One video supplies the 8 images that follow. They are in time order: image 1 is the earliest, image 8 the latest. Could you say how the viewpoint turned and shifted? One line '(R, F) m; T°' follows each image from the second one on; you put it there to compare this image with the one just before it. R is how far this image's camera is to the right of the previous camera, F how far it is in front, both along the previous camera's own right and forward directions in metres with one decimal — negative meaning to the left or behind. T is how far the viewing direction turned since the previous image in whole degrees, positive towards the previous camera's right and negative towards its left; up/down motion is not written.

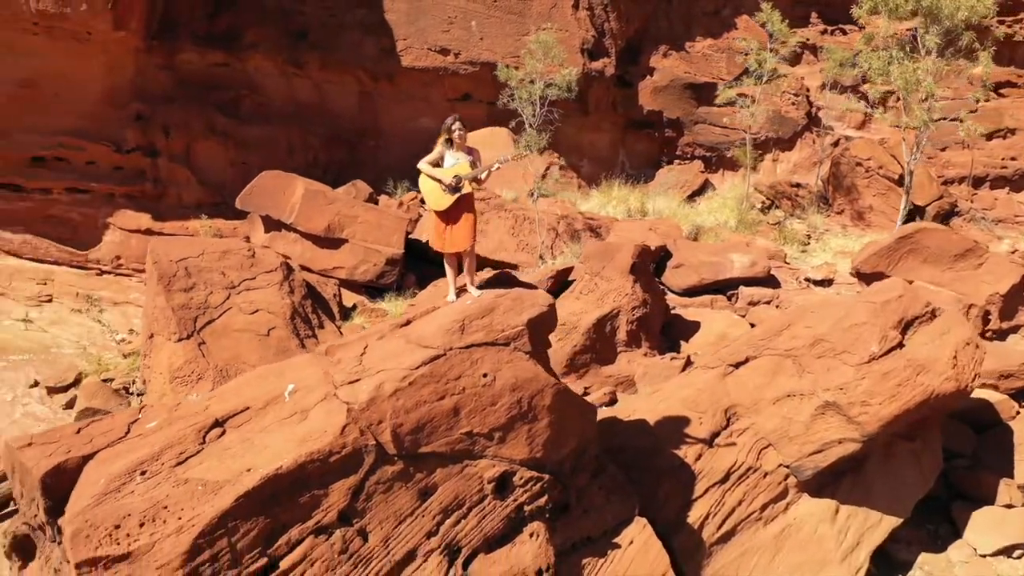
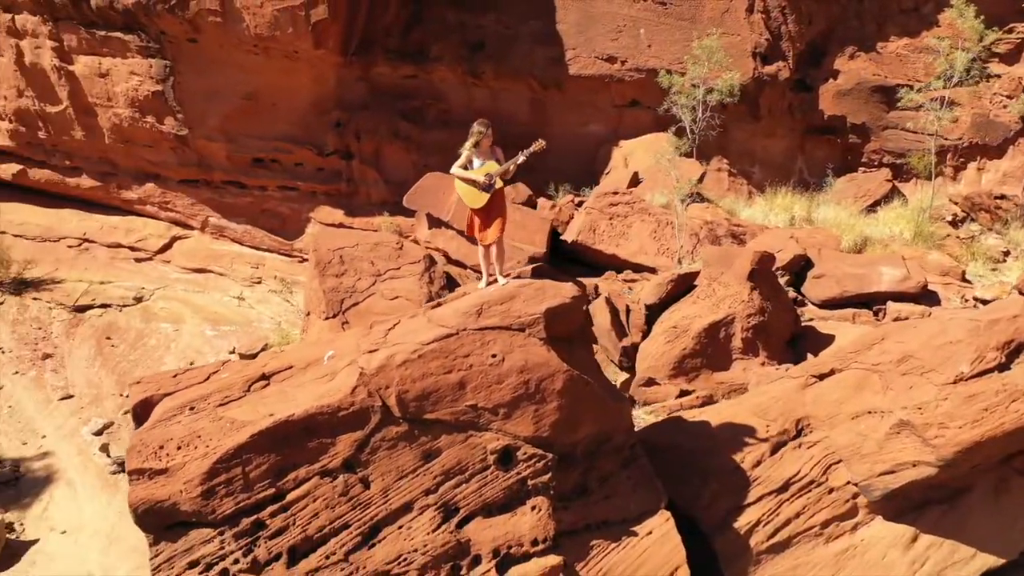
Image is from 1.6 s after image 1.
(+0.8, -0.1) m; -16°
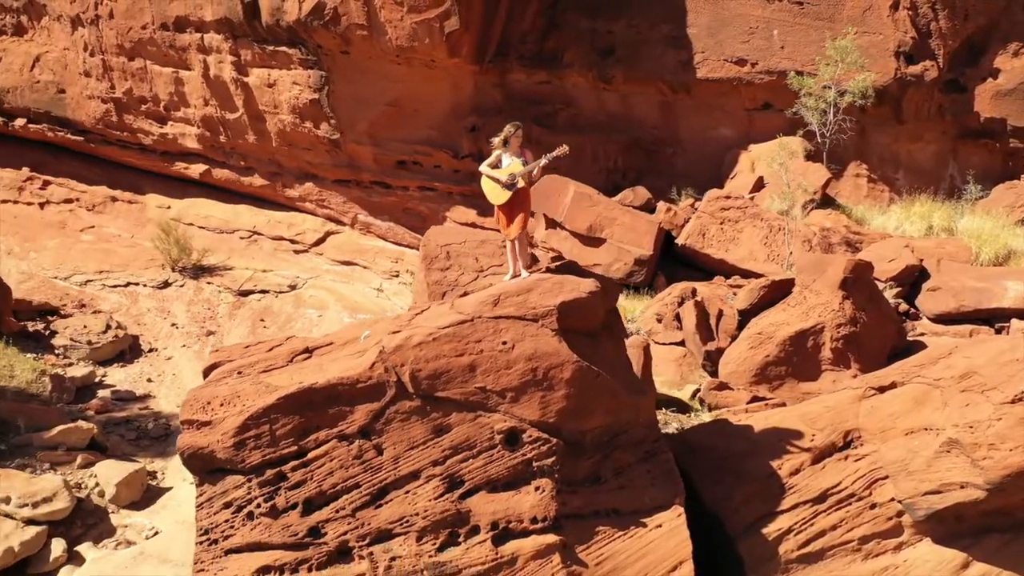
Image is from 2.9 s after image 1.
(+0.7, -0.1) m; -13°
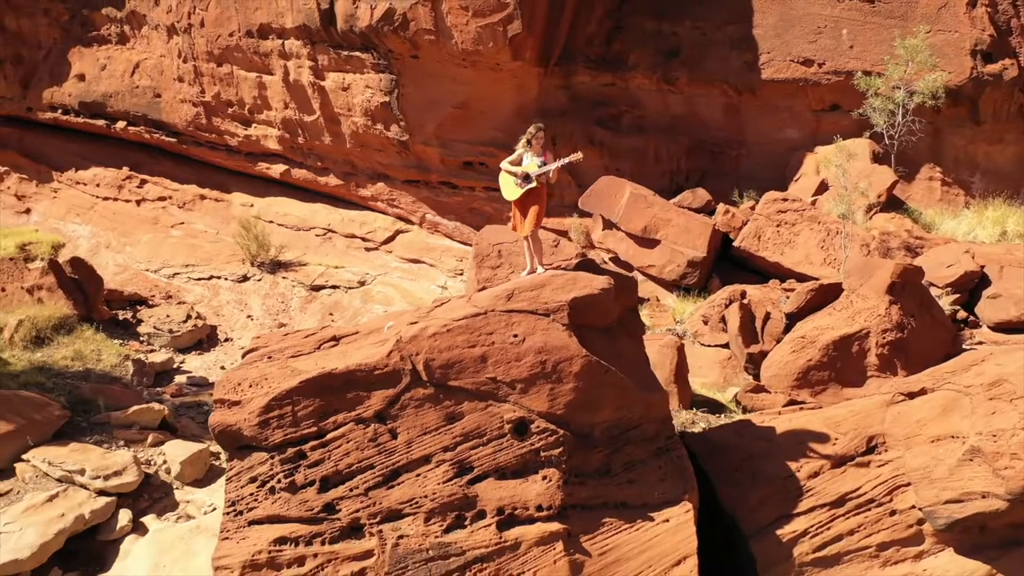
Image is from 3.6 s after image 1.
(+0.3, -0.1) m; -6°
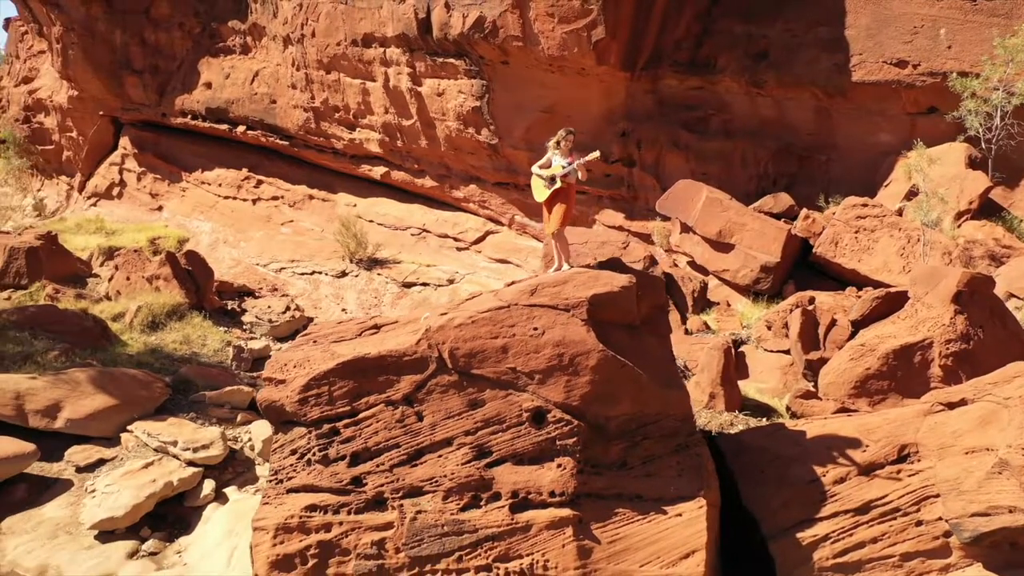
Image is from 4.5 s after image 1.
(+0.4, -0.2) m; -8°
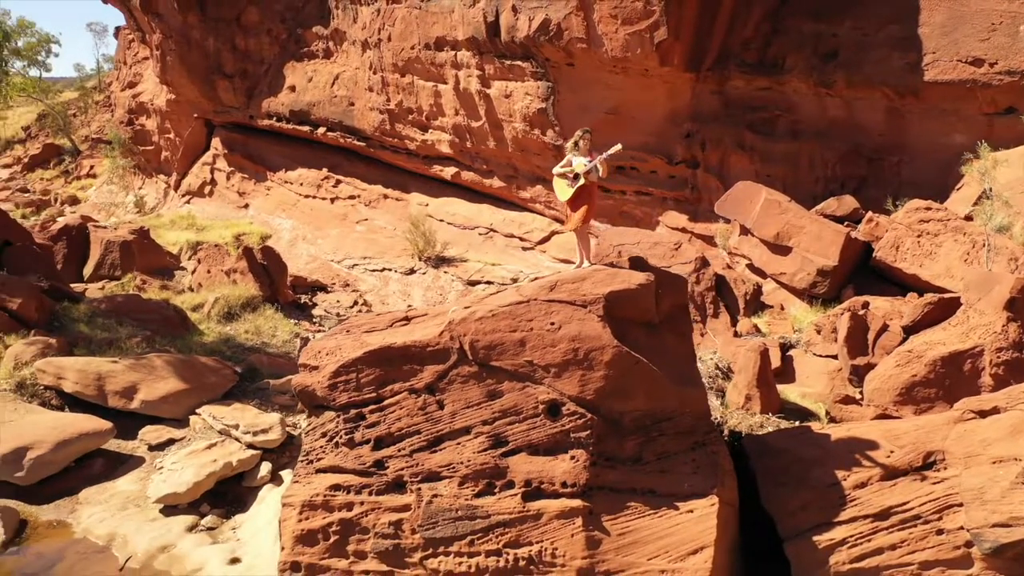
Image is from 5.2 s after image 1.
(+0.3, -0.1) m; -6°
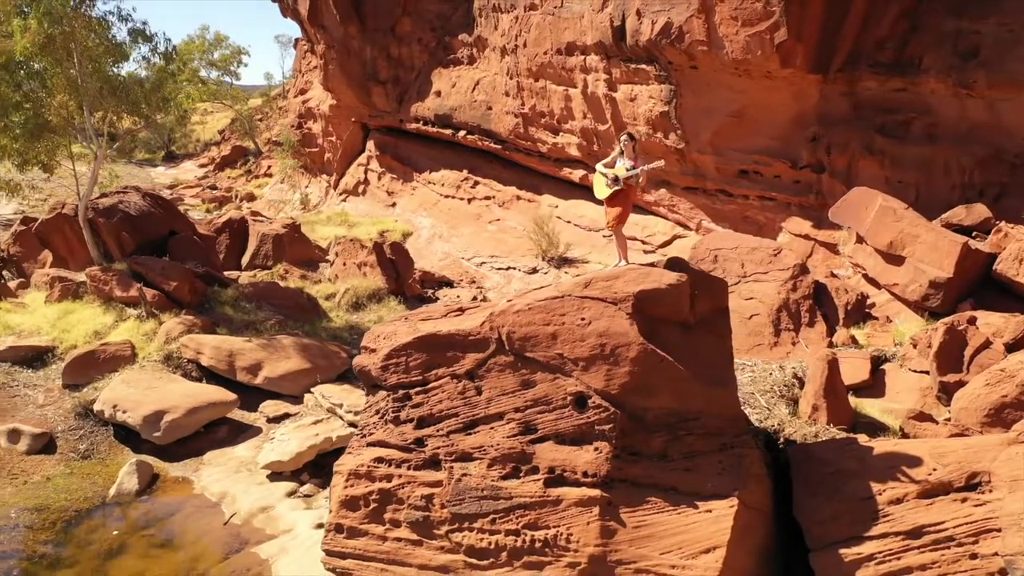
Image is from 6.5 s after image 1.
(+0.6, -0.1) m; -11°
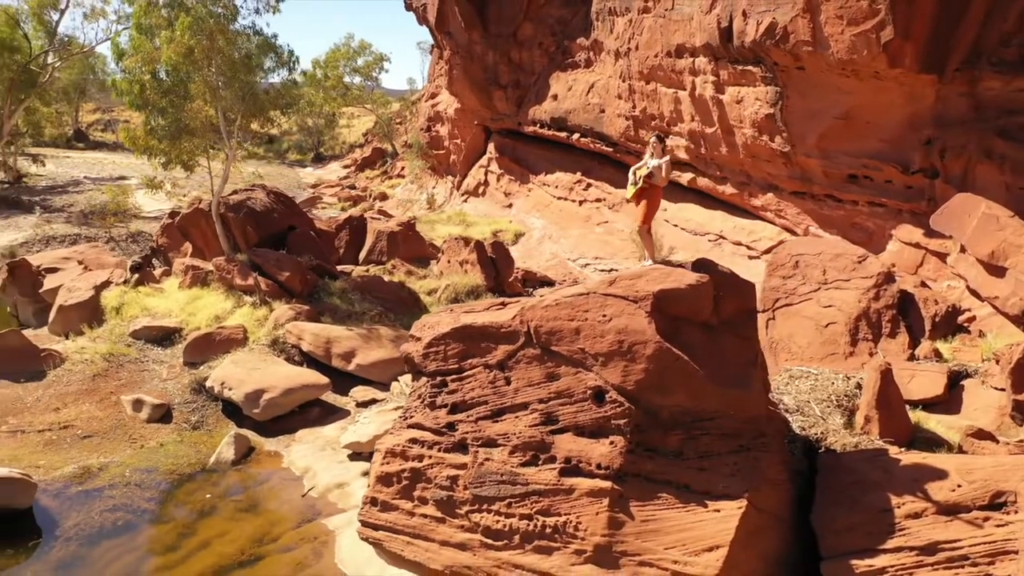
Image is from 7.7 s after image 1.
(+0.6, -0.1) m; -10°
